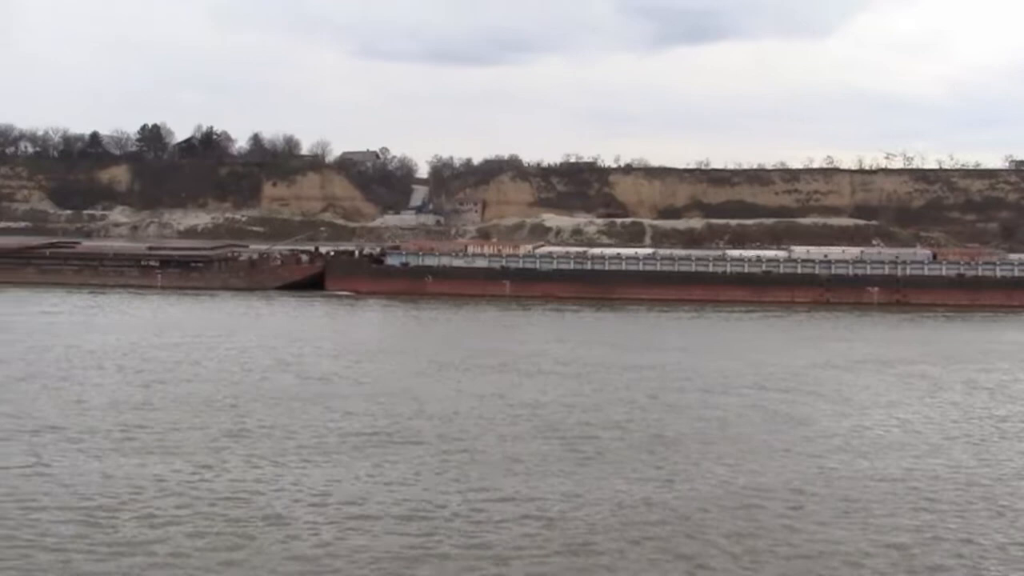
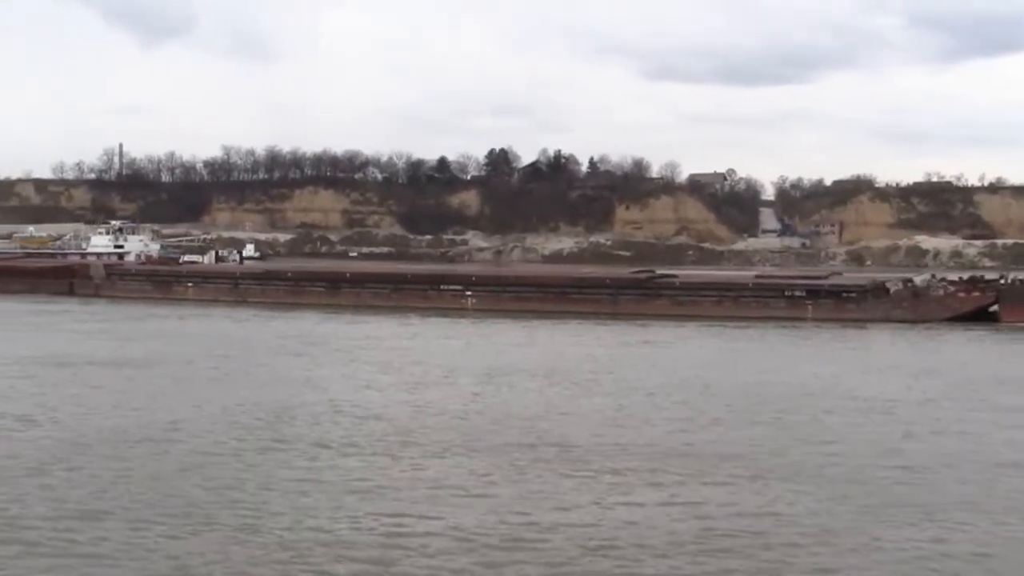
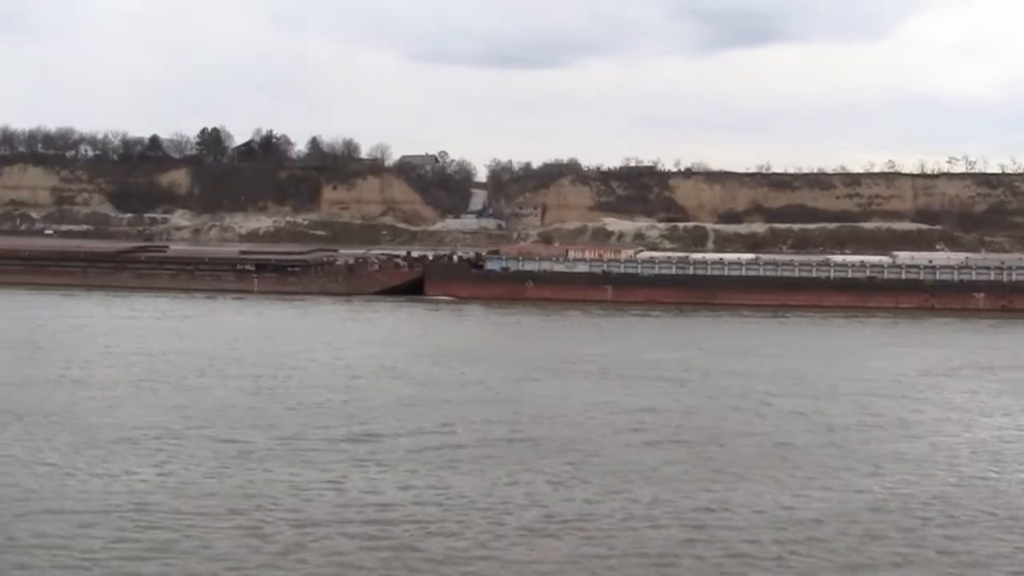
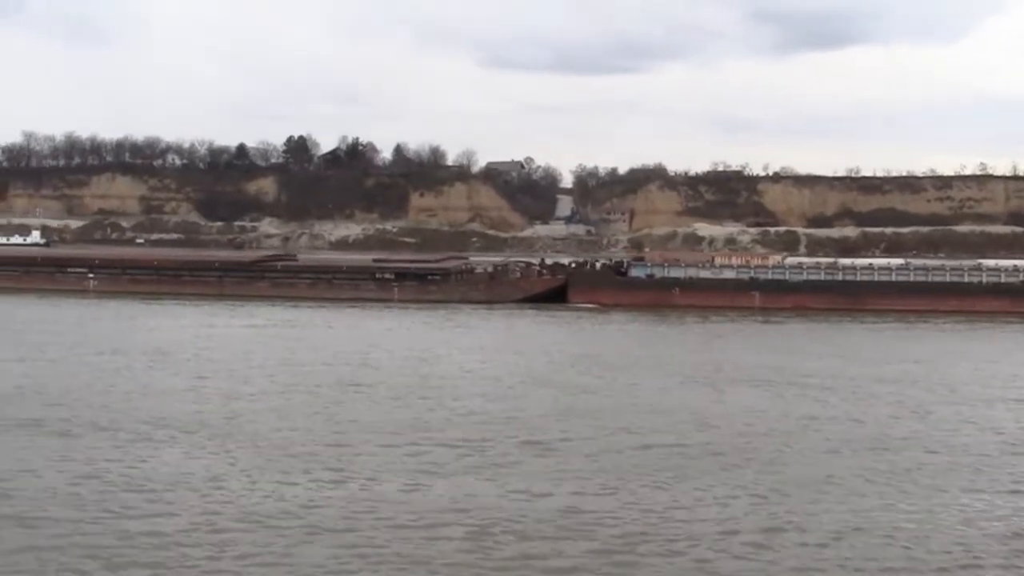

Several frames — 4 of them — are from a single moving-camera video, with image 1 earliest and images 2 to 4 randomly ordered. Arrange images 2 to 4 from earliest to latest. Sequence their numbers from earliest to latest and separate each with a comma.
3, 4, 2
